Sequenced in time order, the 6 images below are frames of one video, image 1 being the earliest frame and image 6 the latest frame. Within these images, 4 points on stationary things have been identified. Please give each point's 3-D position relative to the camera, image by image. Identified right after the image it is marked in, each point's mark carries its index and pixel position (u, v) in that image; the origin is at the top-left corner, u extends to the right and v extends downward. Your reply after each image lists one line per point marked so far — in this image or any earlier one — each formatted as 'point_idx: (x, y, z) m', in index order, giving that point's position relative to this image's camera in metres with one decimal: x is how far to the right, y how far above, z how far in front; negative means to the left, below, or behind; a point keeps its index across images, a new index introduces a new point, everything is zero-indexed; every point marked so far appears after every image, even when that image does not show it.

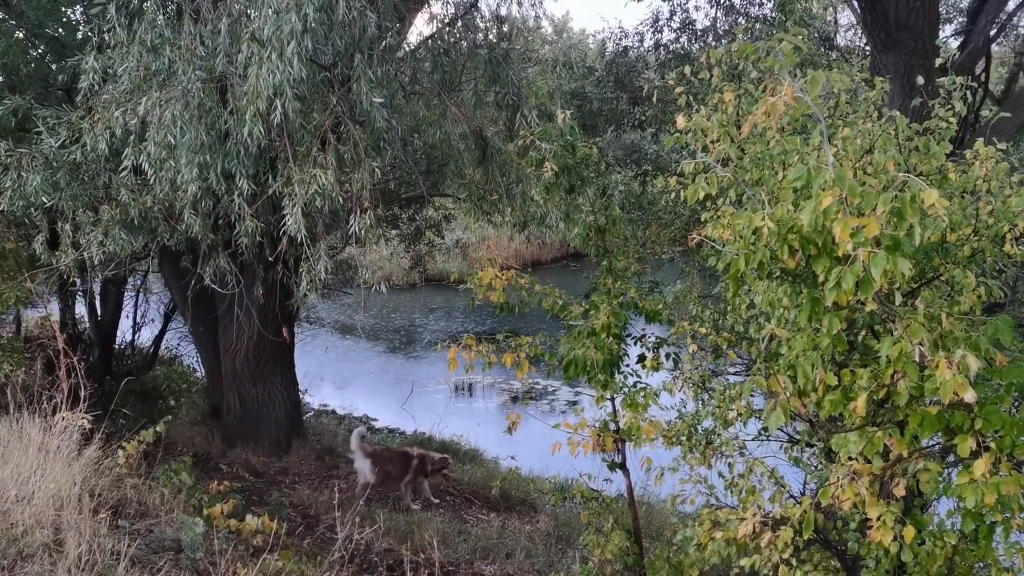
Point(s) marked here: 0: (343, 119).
0: (-0.7, +0.7, +4.0) m
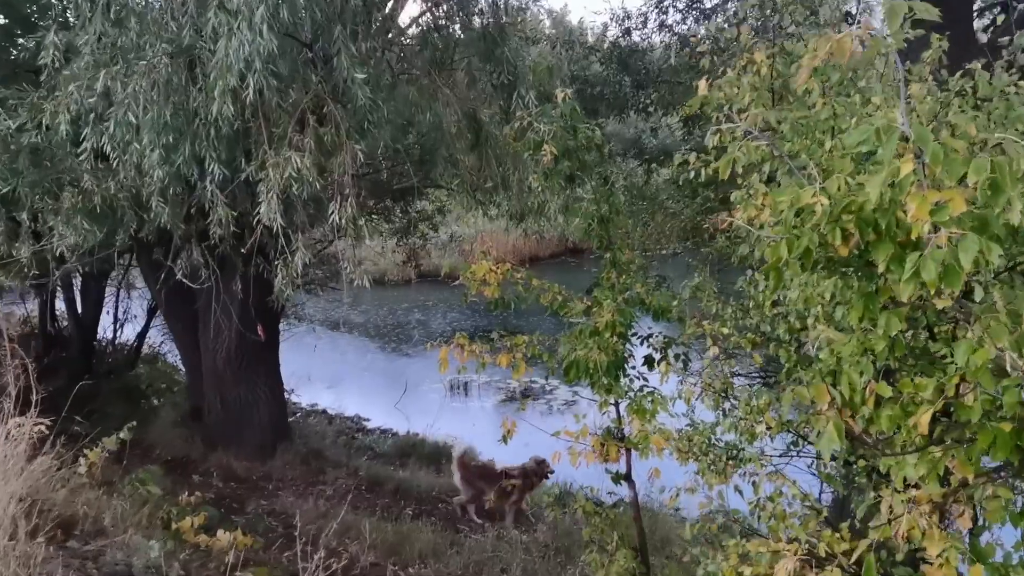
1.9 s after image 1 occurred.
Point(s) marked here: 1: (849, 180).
0: (-0.7, +0.7, +3.7) m
1: (+0.5, +0.2, +1.5) m
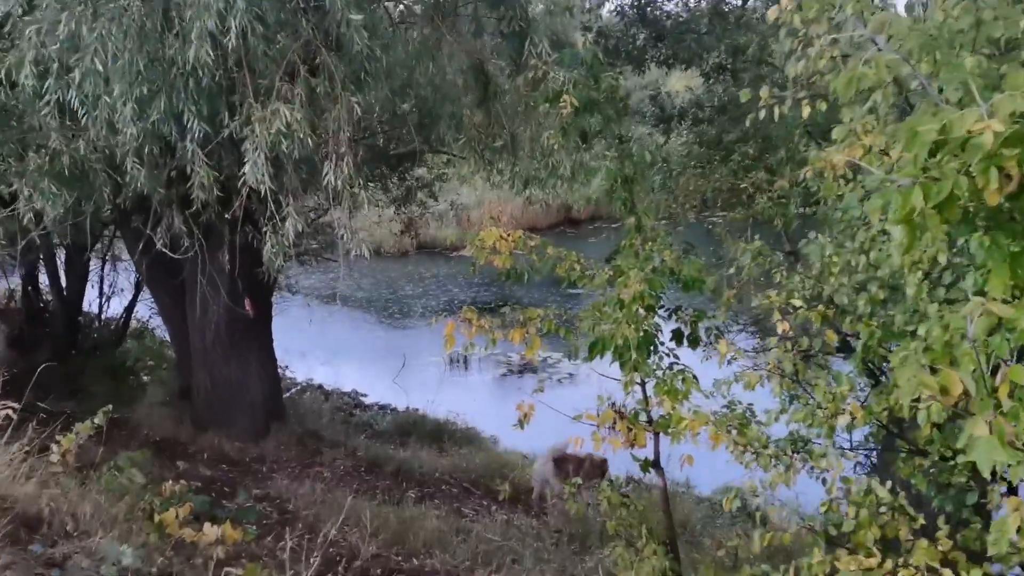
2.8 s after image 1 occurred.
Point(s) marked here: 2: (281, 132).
0: (-0.7, +0.8, +3.3) m
1: (+0.6, +0.2, +1.1) m
2: (-0.8, +0.5, +3.2) m
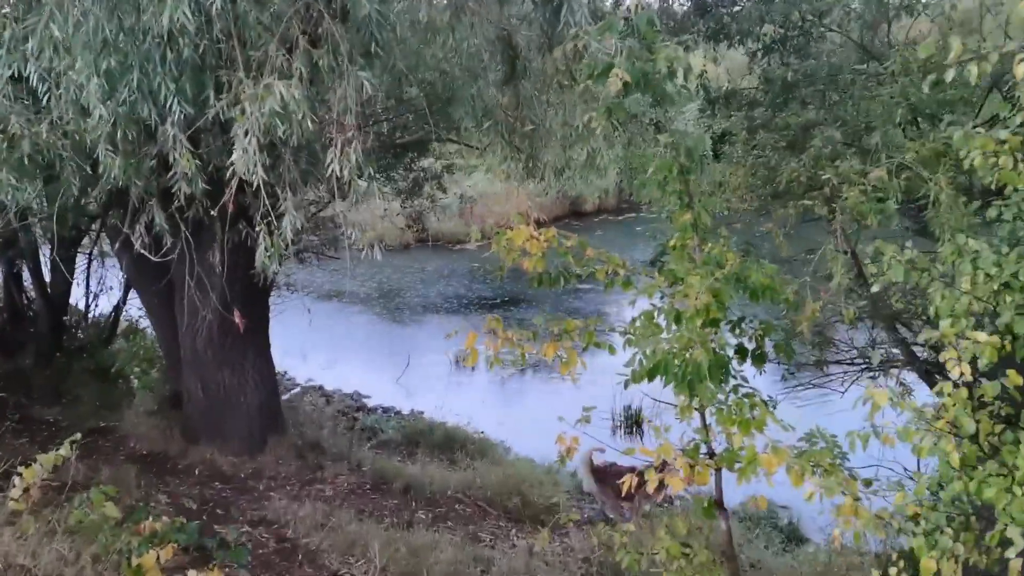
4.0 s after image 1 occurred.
0: (-0.6, +0.8, +2.8) m
1: (+0.7, +0.2, +0.6) m
2: (-0.6, +0.5, +2.7) m
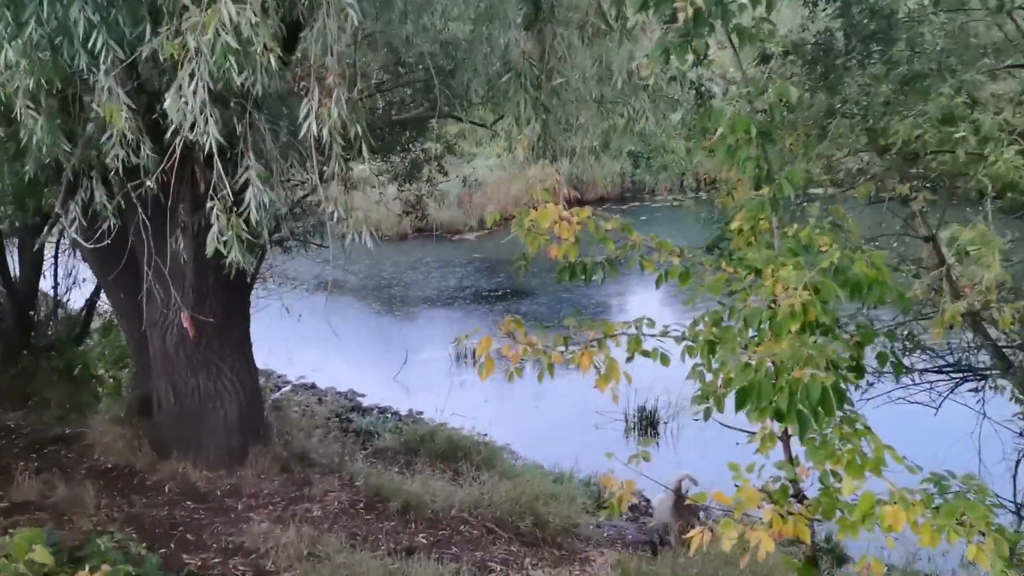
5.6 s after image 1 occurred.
0: (-0.5, +0.8, +2.2) m
1: (+0.8, +0.2, 0.0) m
2: (-0.6, +0.5, +2.0) m
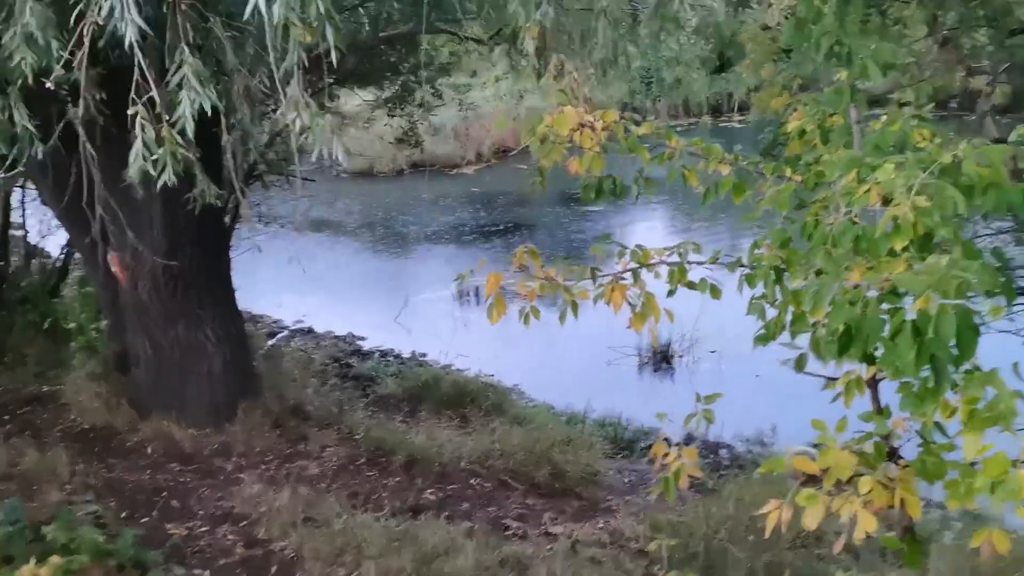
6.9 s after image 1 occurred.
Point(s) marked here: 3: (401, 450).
0: (-0.5, +0.9, +1.7) m
1: (+0.8, +0.2, -0.5) m
2: (-0.6, +0.6, +1.5) m
3: (-0.5, -0.7, +4.5) m
